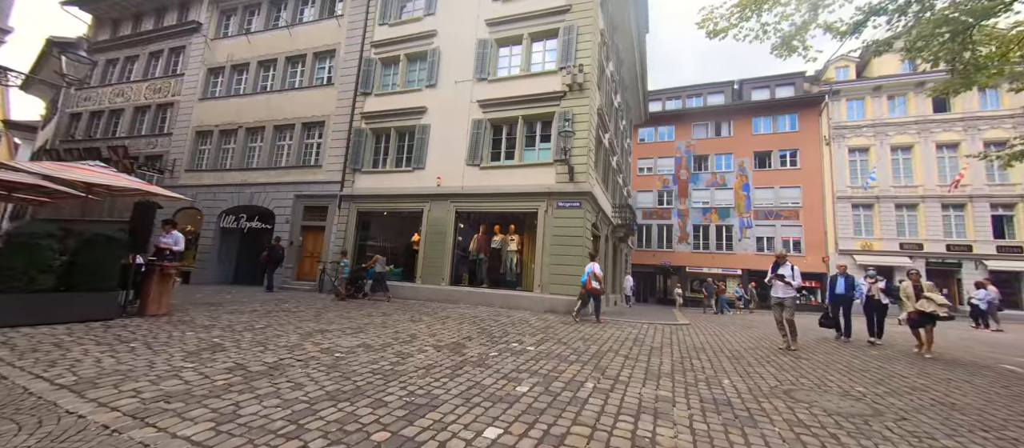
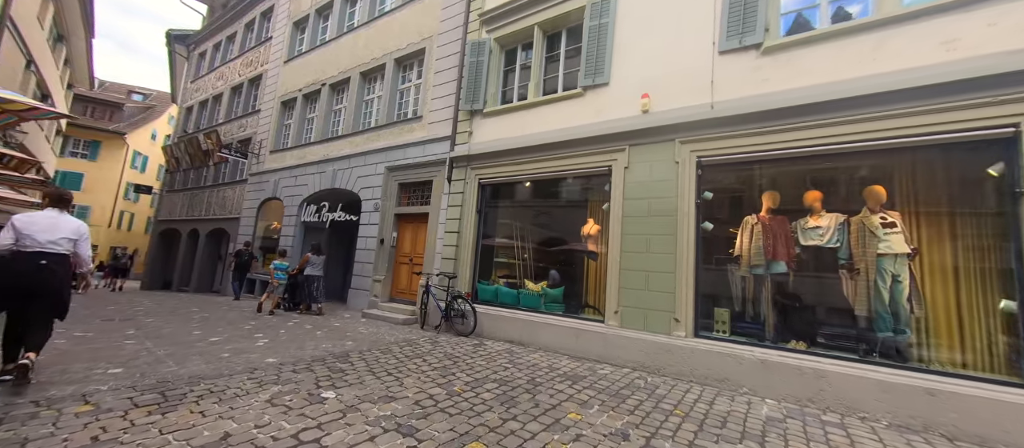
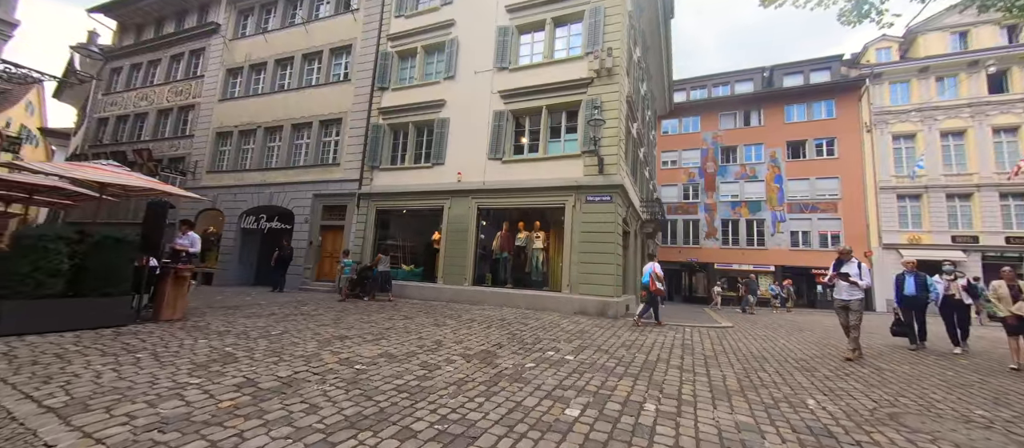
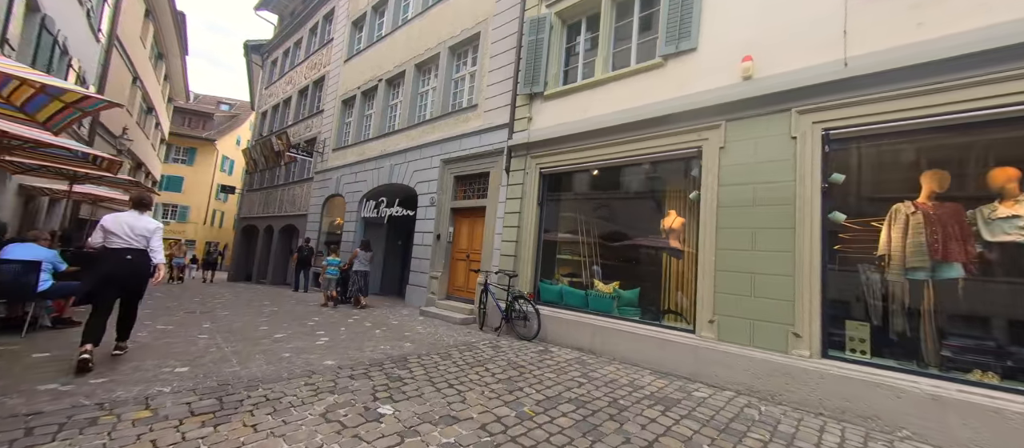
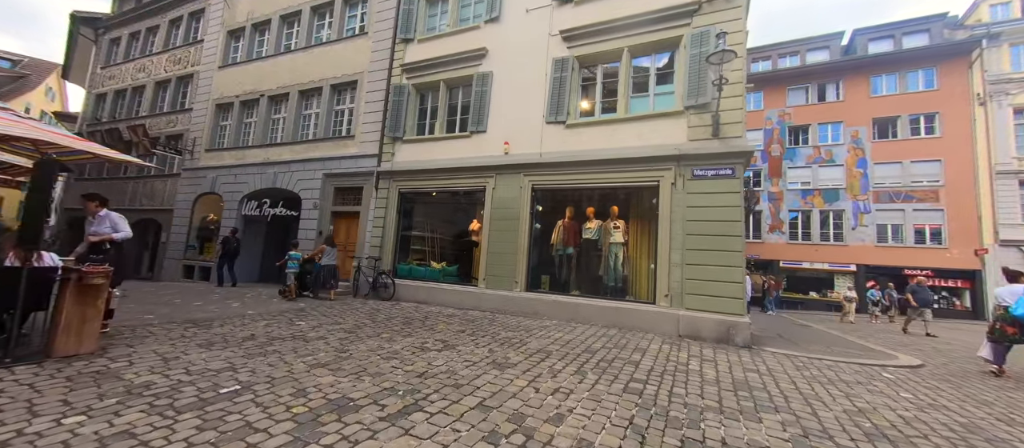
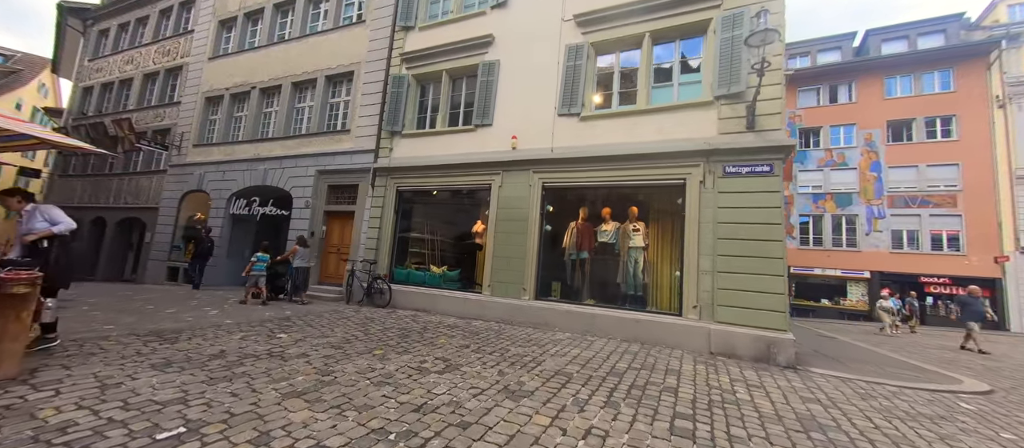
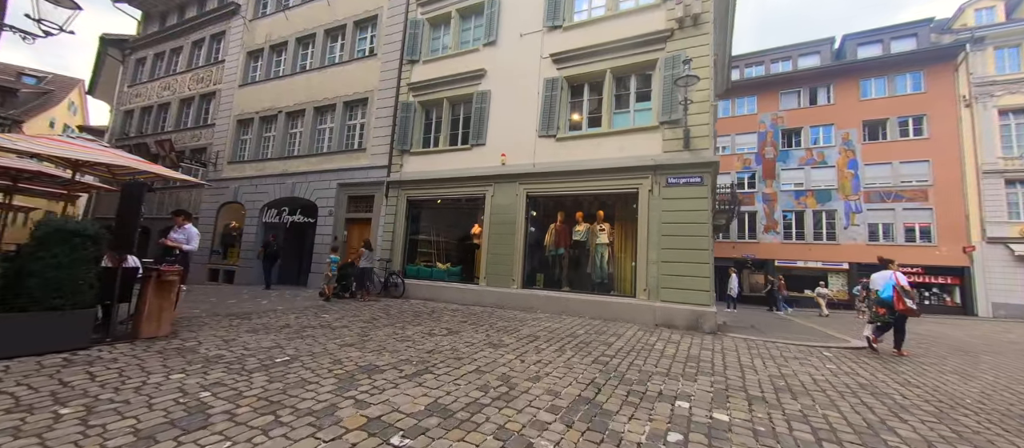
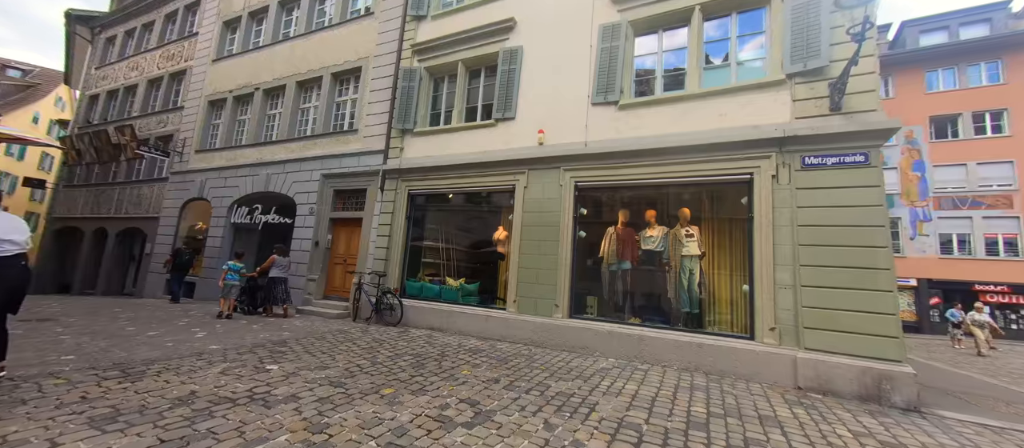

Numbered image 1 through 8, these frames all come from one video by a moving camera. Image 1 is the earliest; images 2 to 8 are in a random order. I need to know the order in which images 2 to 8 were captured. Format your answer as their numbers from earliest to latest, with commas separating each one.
3, 7, 5, 6, 8, 2, 4
